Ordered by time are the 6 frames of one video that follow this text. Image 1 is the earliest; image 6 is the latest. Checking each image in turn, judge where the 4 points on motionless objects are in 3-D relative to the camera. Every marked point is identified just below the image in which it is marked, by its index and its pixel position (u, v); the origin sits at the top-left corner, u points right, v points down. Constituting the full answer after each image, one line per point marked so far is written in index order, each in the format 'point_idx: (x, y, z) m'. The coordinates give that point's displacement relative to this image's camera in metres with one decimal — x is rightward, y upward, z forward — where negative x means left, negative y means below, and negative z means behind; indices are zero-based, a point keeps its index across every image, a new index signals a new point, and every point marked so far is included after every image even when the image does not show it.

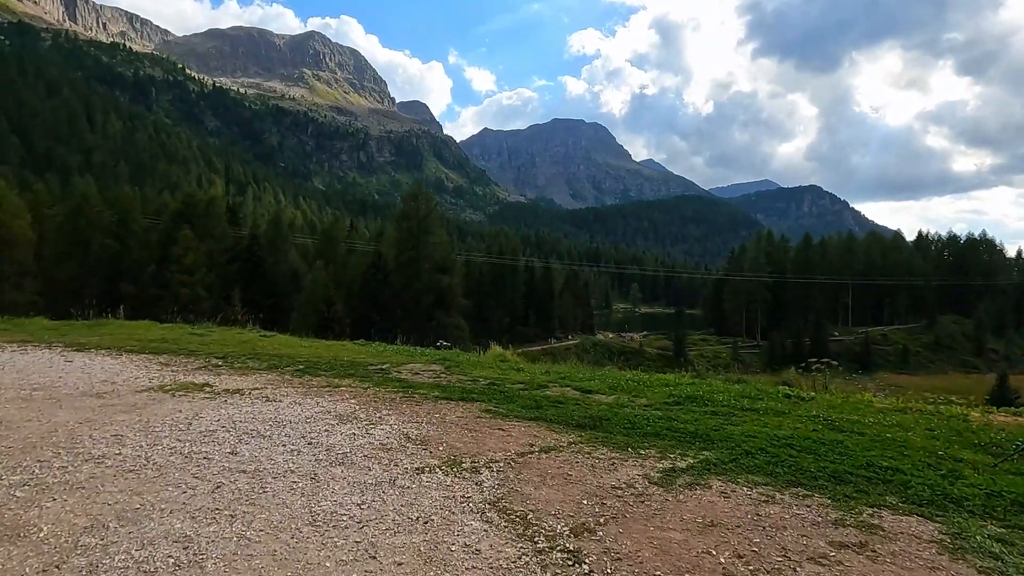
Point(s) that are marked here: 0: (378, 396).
0: (-2.3, -1.9, +10.1) m
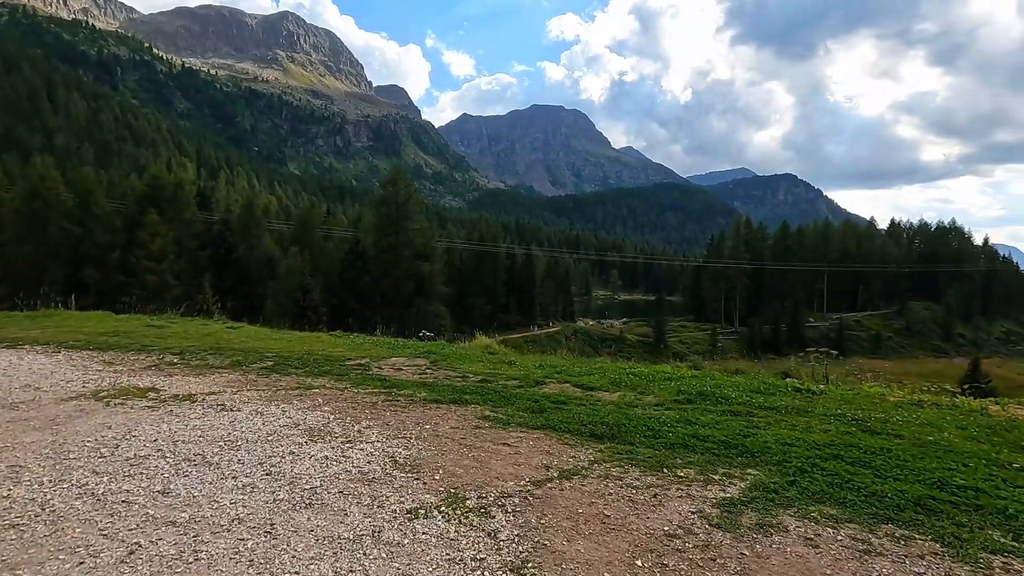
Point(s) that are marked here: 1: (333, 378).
0: (-2.3, -1.7, +8.7) m
1: (-3.5, -1.8, +11.3) m
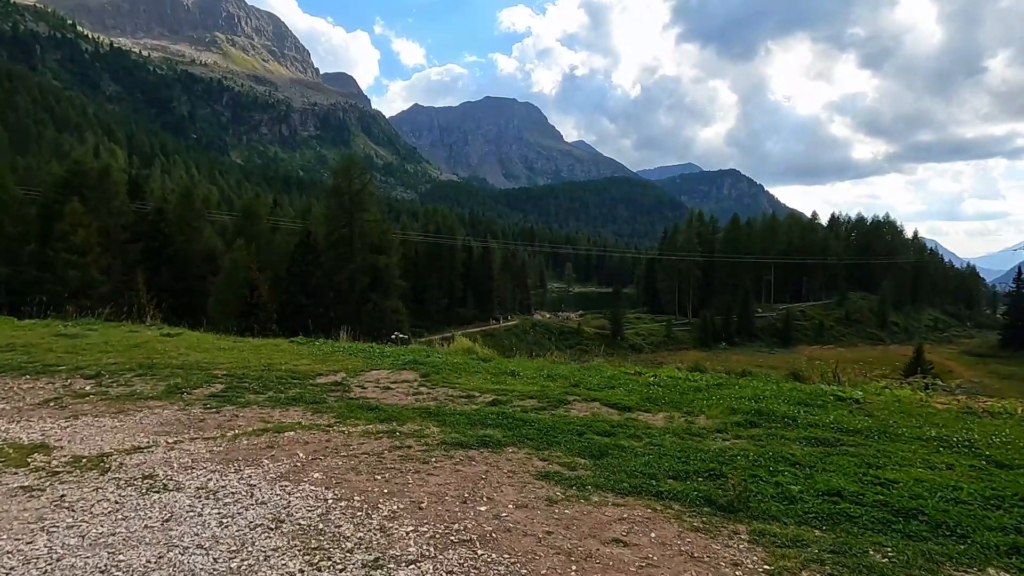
0: (-1.7, -1.8, +6.1) m
1: (-3.1, -1.8, +8.6) m
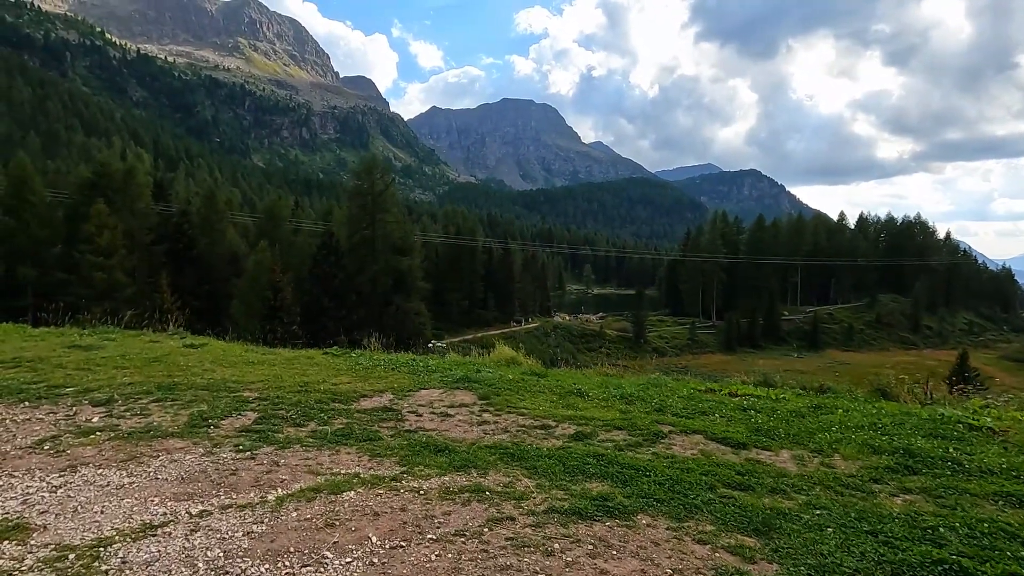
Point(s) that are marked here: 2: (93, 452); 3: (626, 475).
0: (-0.5, -1.9, +4.4) m
1: (-1.8, -1.9, +6.9) m
2: (-4.3, -1.7, +6.0) m
3: (+1.3, -2.1, +6.6) m
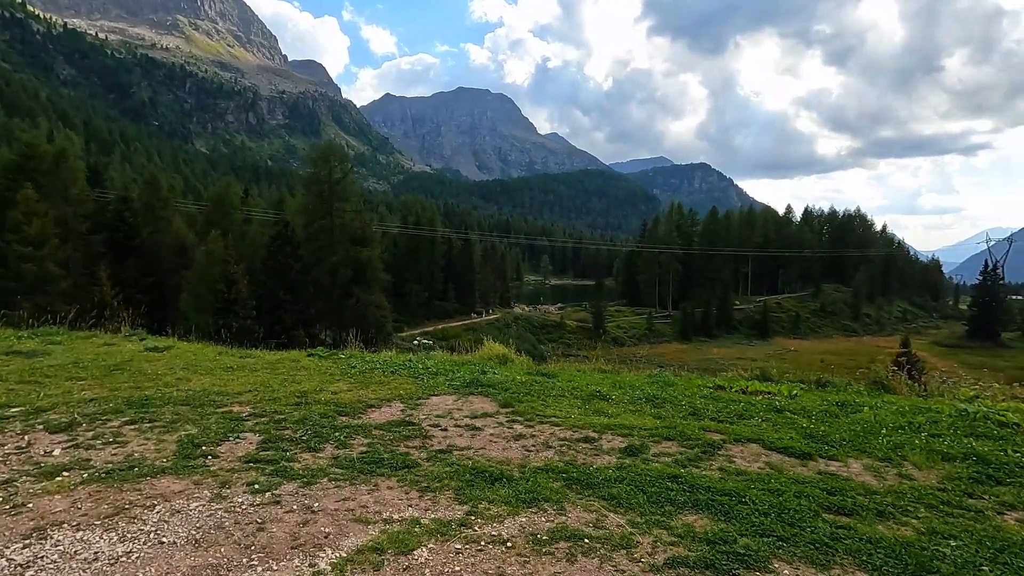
0: (+0.4, -1.9, +3.3) m
1: (-1.1, -1.9, +5.7) m
2: (-3.6, -1.7, +4.6) m
3: (+2.0, -2.1, +5.7) m
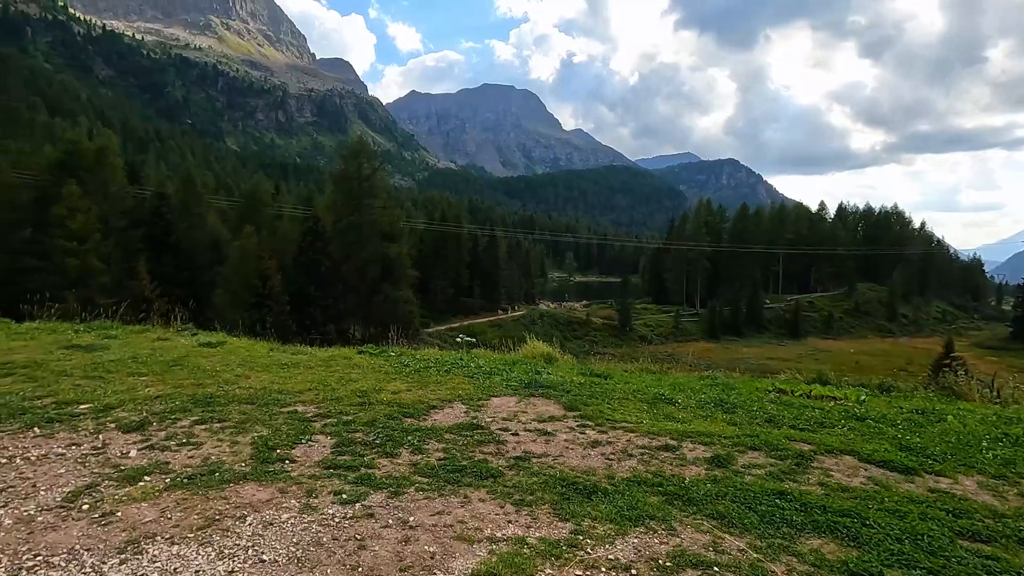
0: (+1.2, -1.9, +2.9) m
1: (-0.2, -1.9, +5.4) m
2: (-2.7, -1.7, +4.3) m
3: (+2.9, -2.1, +5.2) m
